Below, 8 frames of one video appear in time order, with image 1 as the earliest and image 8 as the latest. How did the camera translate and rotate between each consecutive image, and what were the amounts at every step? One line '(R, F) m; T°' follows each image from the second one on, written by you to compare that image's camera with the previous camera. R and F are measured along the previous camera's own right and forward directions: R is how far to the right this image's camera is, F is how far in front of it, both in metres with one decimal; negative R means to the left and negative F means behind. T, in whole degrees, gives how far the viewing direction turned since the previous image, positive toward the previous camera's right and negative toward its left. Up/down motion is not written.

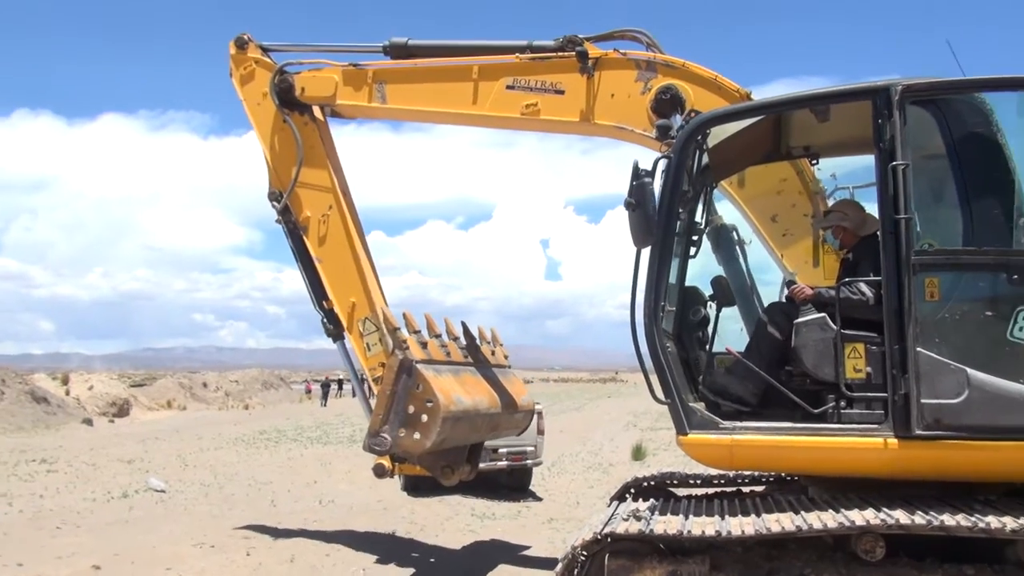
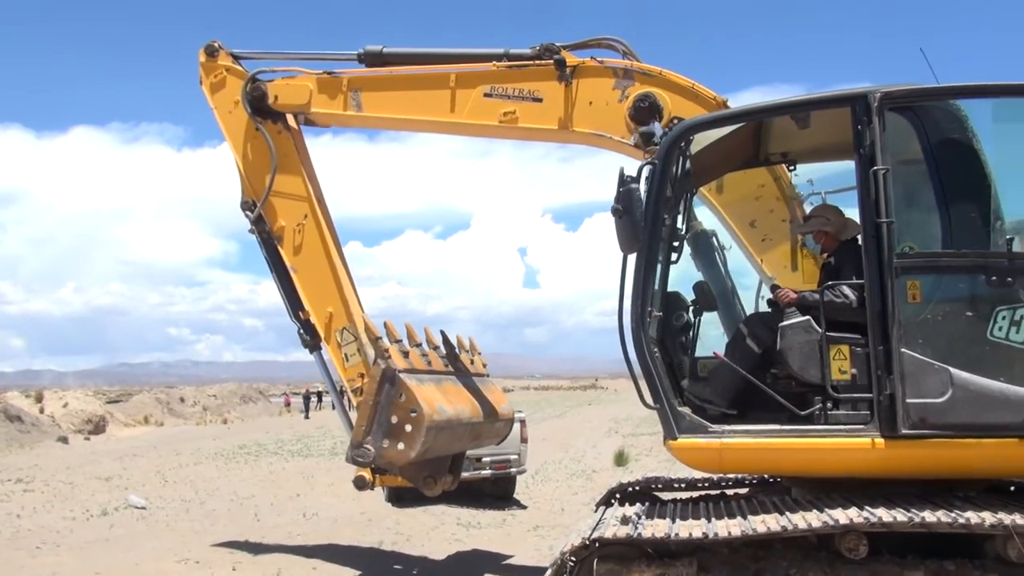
(0.0, 0.0) m; +2°
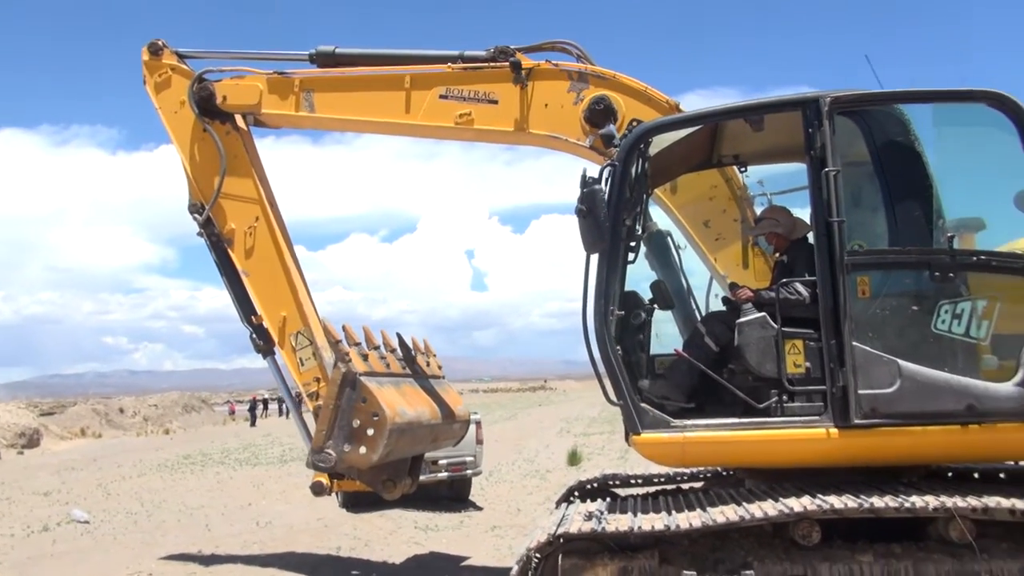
(-0.1, 0.0) m; +4°
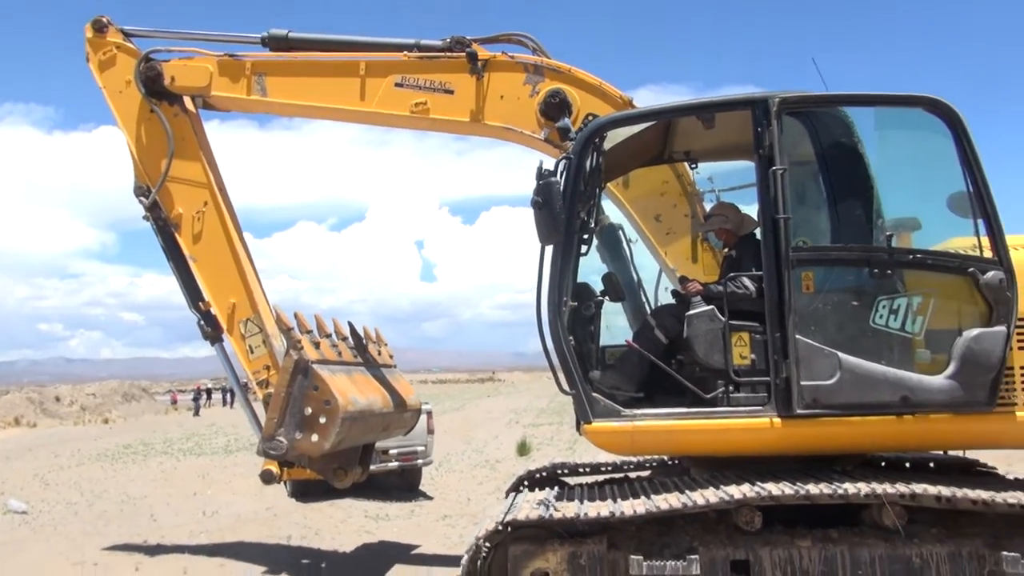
(0.0, 0.0) m; +4°
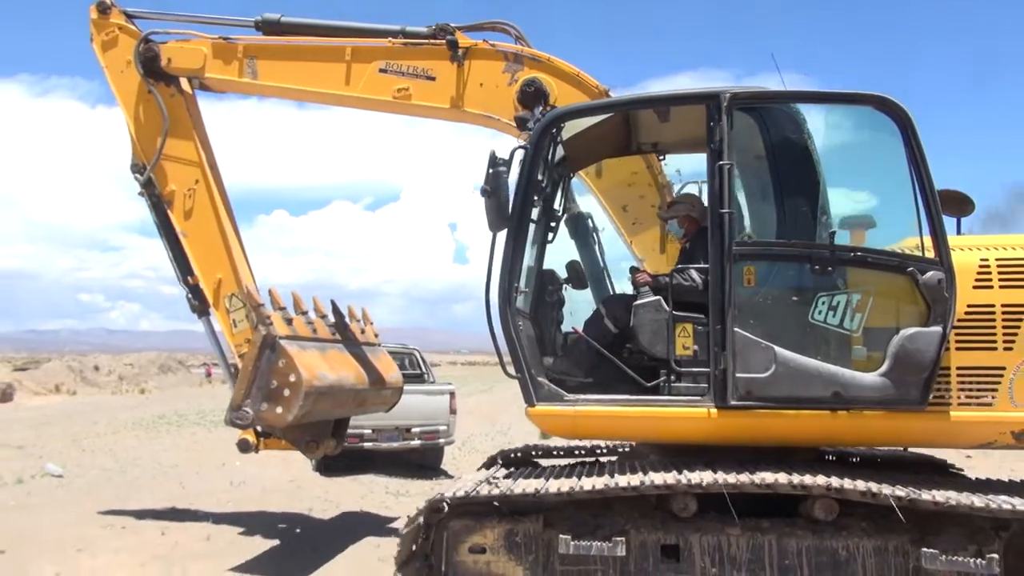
(+0.5, -0.1) m; -2°
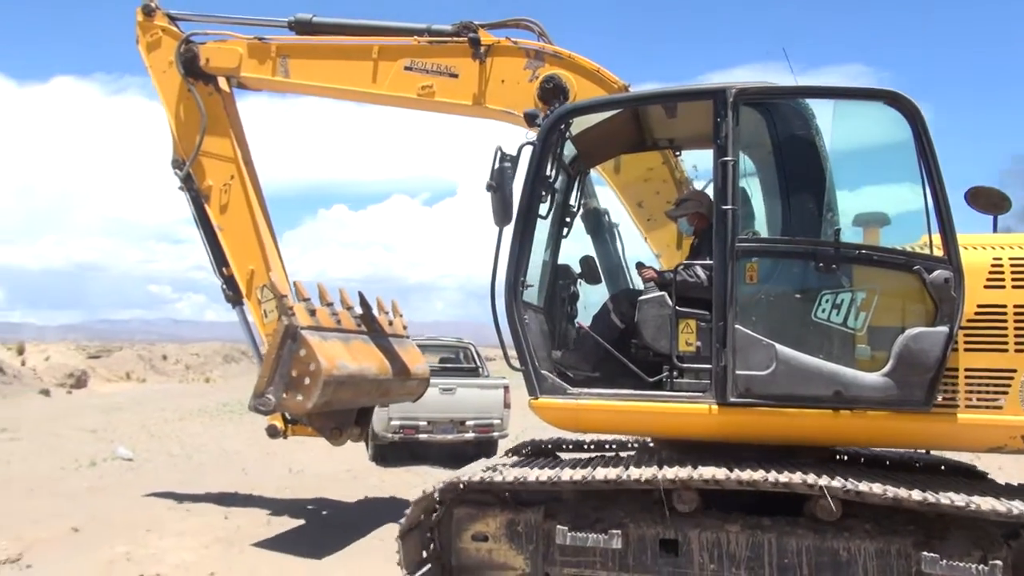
(+0.3, -0.1) m; -4°
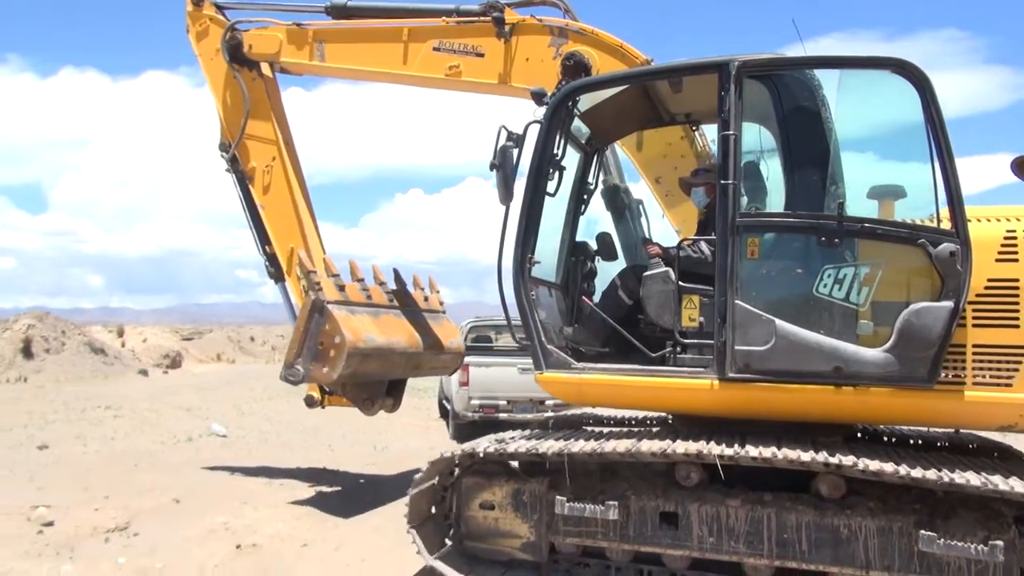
(+0.4, -0.1) m; -5°
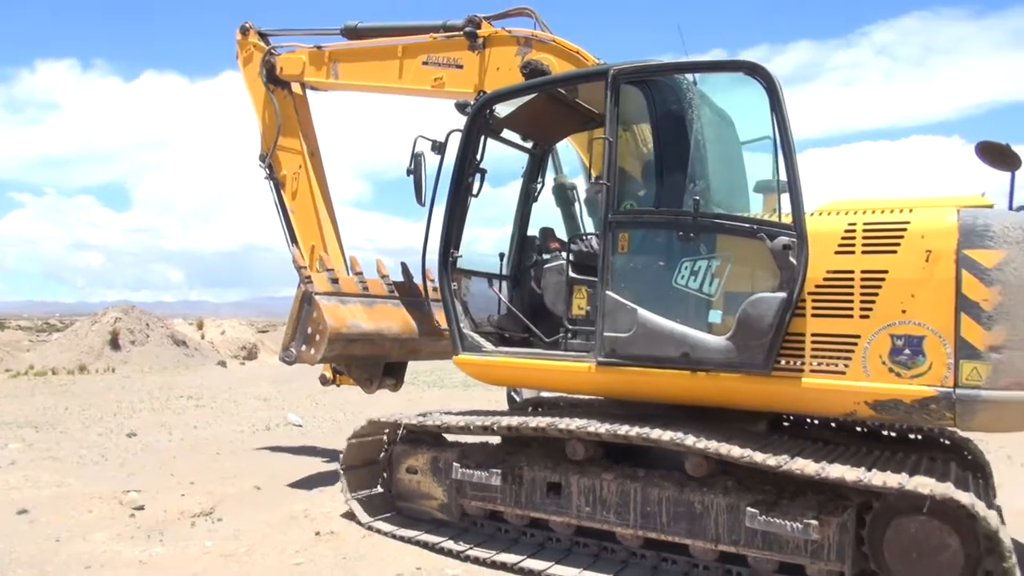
(+1.0, -0.5) m; -5°
